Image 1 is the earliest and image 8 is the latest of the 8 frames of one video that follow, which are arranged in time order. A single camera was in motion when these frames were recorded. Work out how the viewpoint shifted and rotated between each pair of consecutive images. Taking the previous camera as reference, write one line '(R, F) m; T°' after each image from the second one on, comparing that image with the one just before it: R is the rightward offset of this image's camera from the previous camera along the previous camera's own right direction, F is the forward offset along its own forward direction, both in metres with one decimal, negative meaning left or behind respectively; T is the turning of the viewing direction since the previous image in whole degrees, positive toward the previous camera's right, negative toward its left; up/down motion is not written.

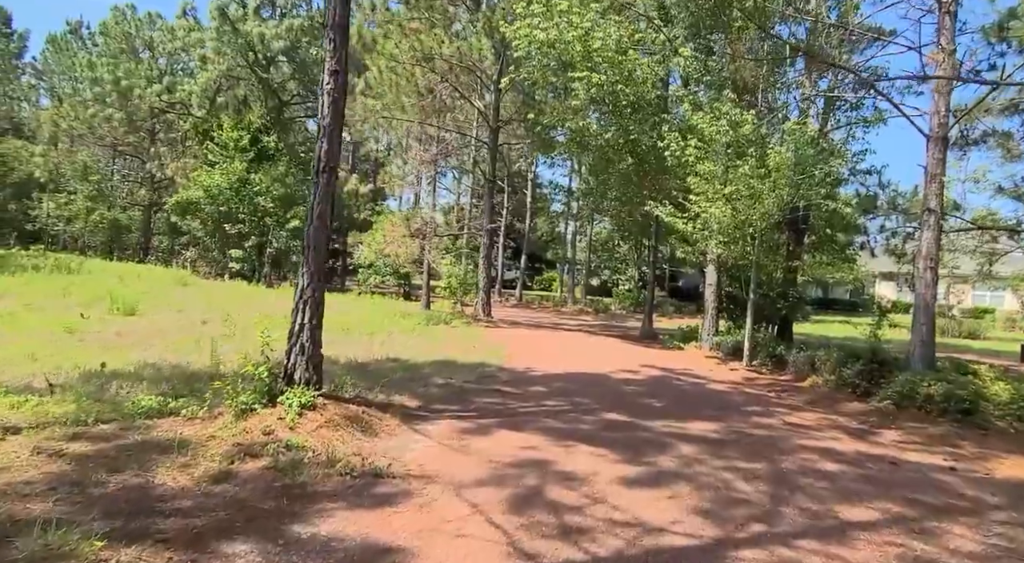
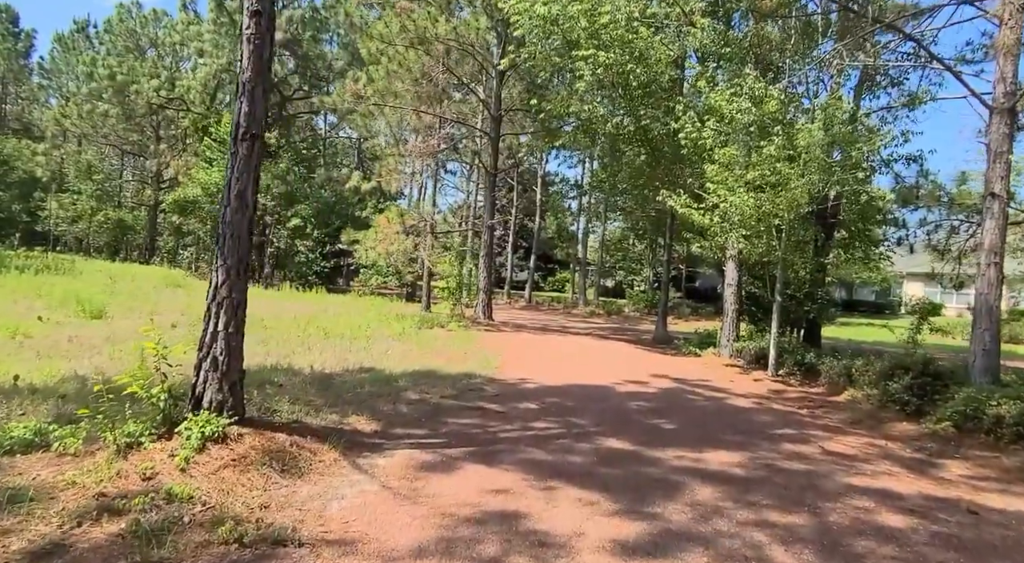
(+0.3, +1.2) m; -1°
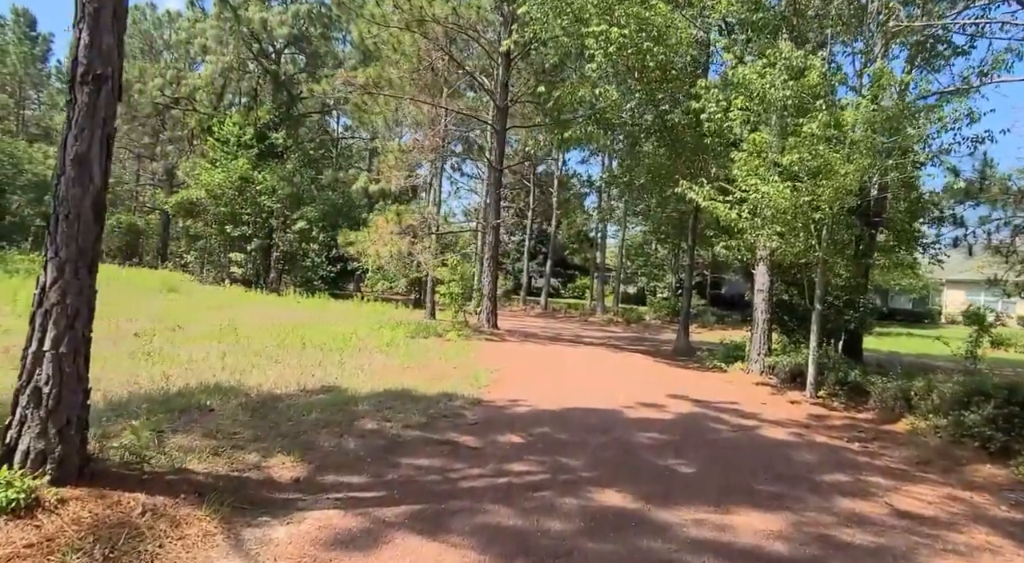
(+0.4, +1.3) m; -2°
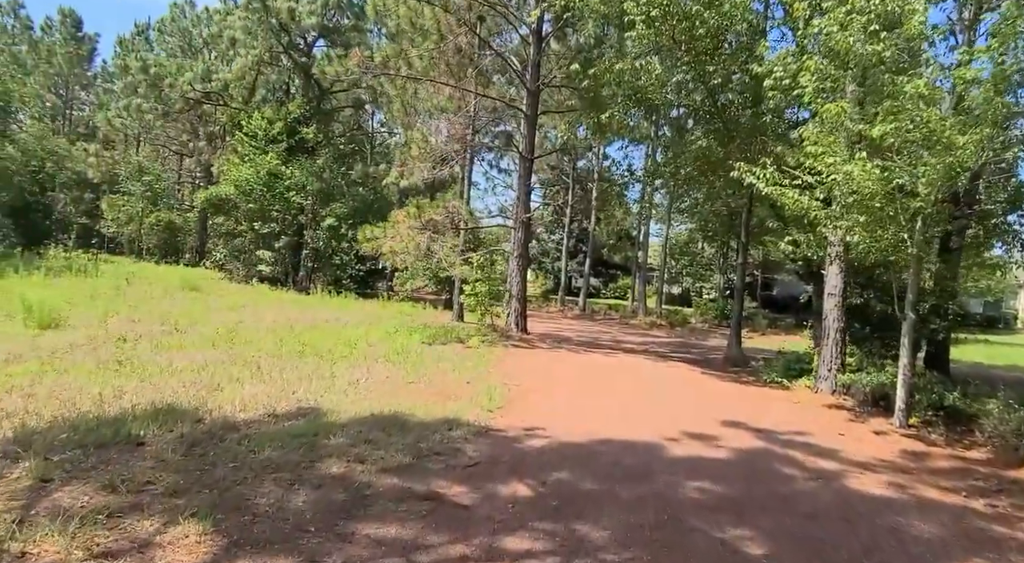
(+0.2, +1.4) m; -4°
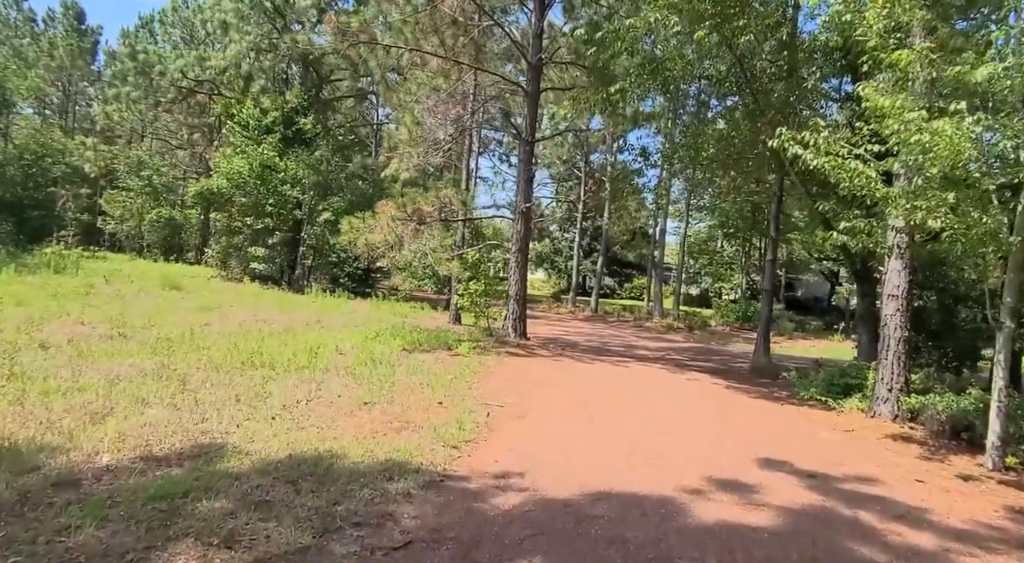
(+0.3, +1.6) m; -1°
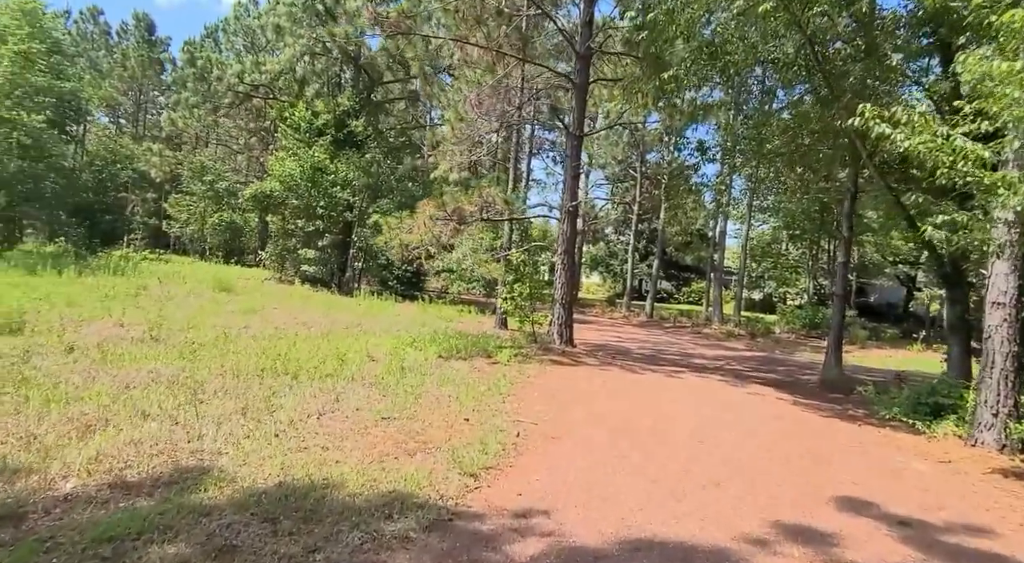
(+0.2, +0.7) m; -5°
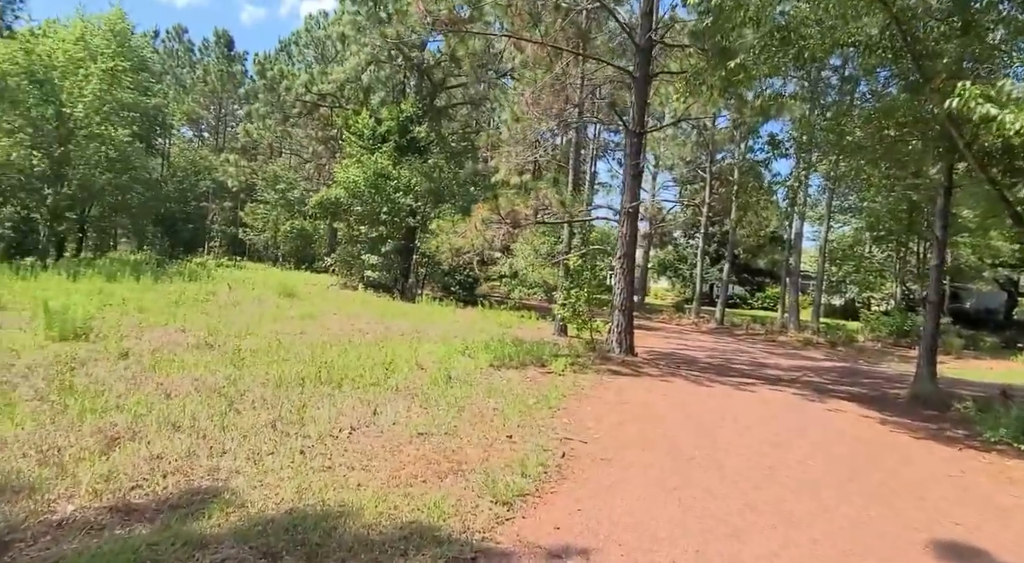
(+0.2, +0.5) m; -6°
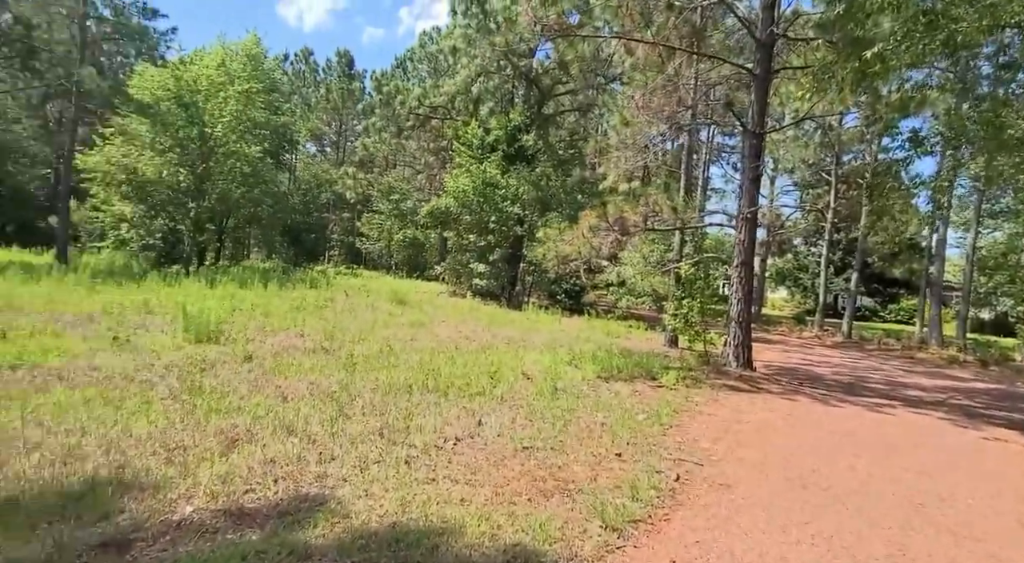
(0.0, +0.2) m; -9°
